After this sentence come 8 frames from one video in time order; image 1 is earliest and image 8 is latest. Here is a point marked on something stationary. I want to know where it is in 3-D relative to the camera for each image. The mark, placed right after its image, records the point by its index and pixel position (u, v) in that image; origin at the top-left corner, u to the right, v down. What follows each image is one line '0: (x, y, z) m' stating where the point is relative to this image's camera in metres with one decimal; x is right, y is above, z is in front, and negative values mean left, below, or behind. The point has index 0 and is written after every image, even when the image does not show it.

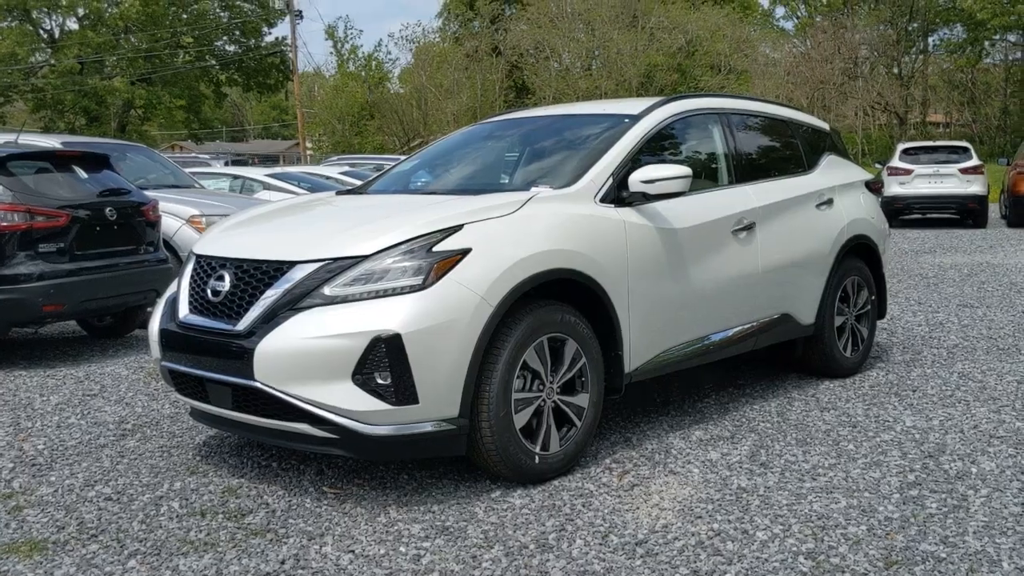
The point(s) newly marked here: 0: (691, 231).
0: (+0.8, +0.3, +4.7) m
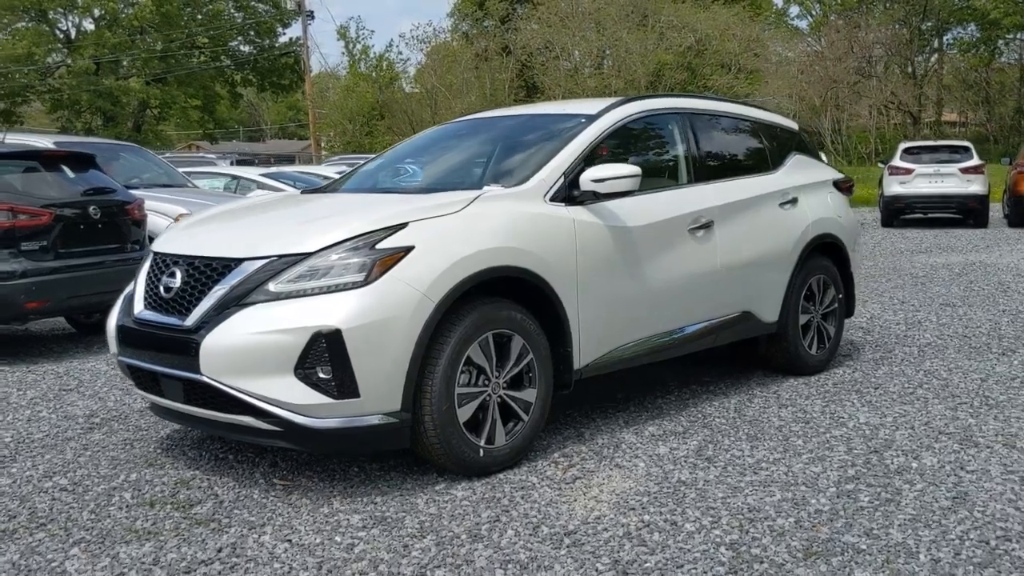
0: (+0.6, +0.3, +4.8) m
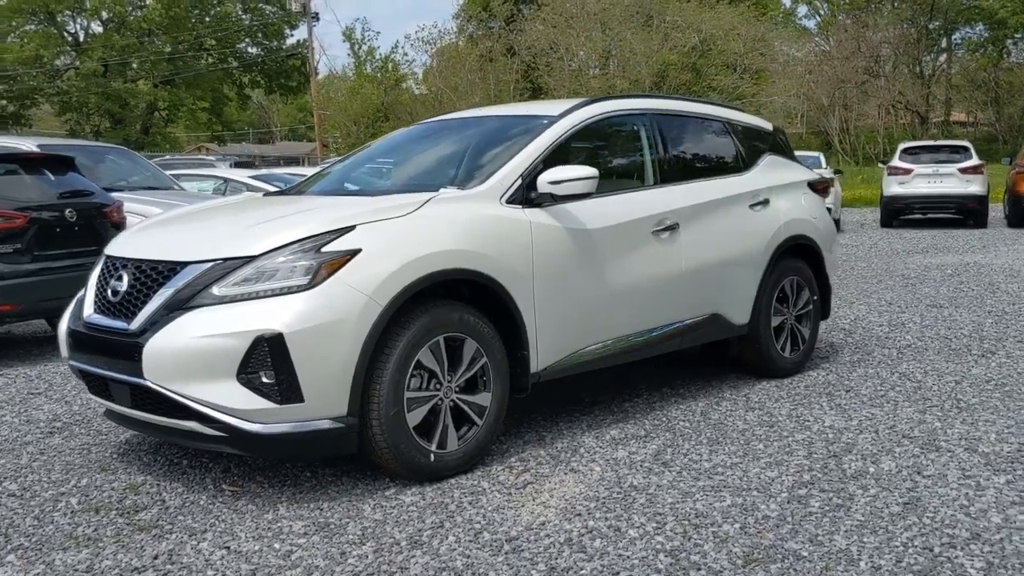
0: (+0.4, +0.3, +4.8) m
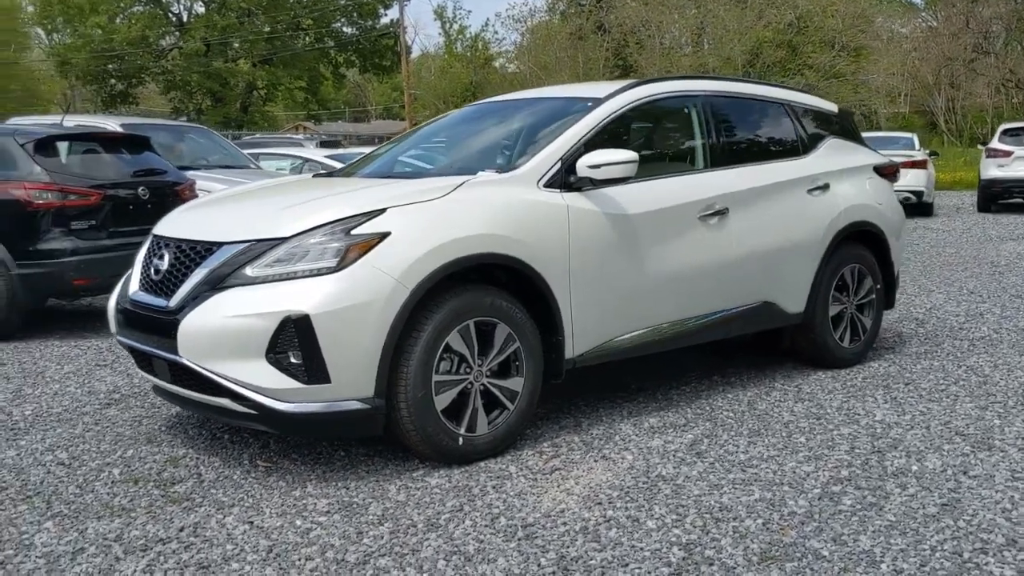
0: (+0.6, +0.3, +4.7) m
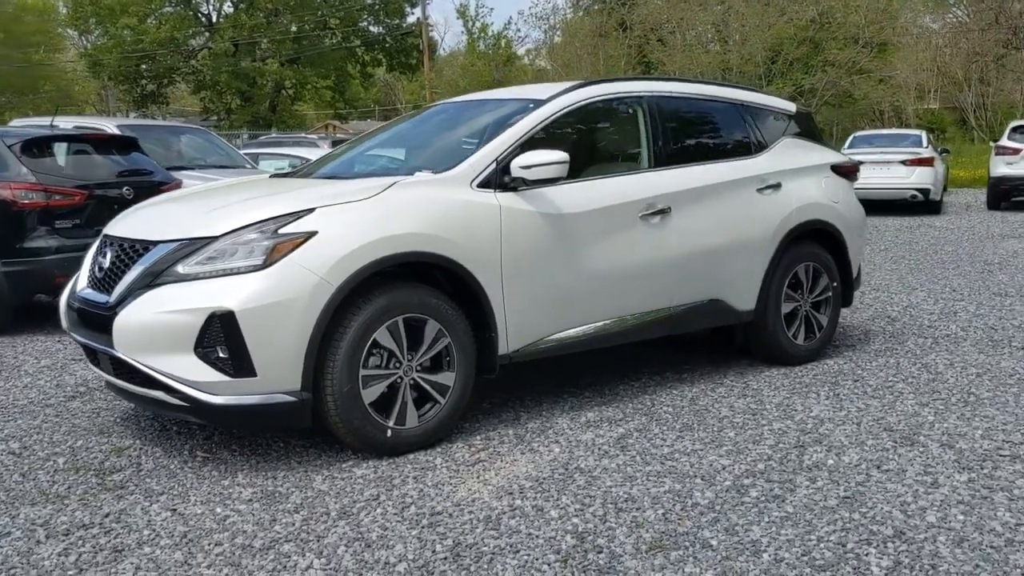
0: (+0.4, +0.3, +4.8) m
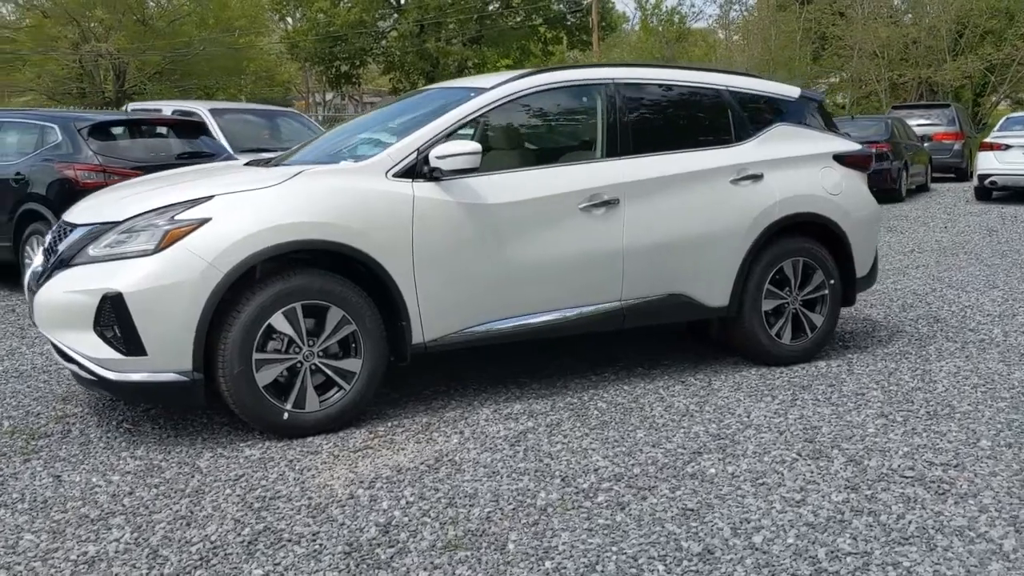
0: (0.0, +0.4, +4.7) m
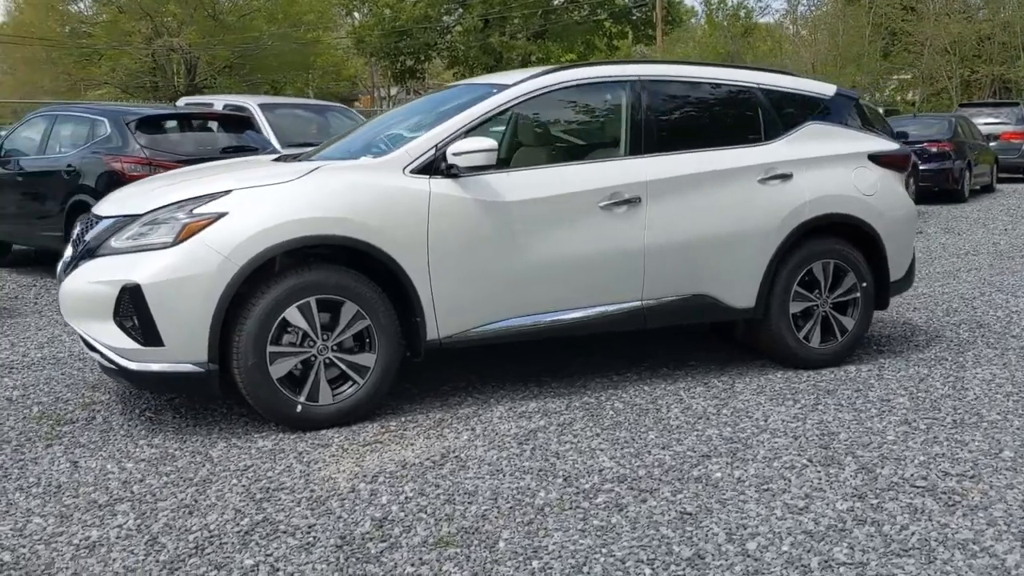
0: (+0.1, +0.4, +4.7) m
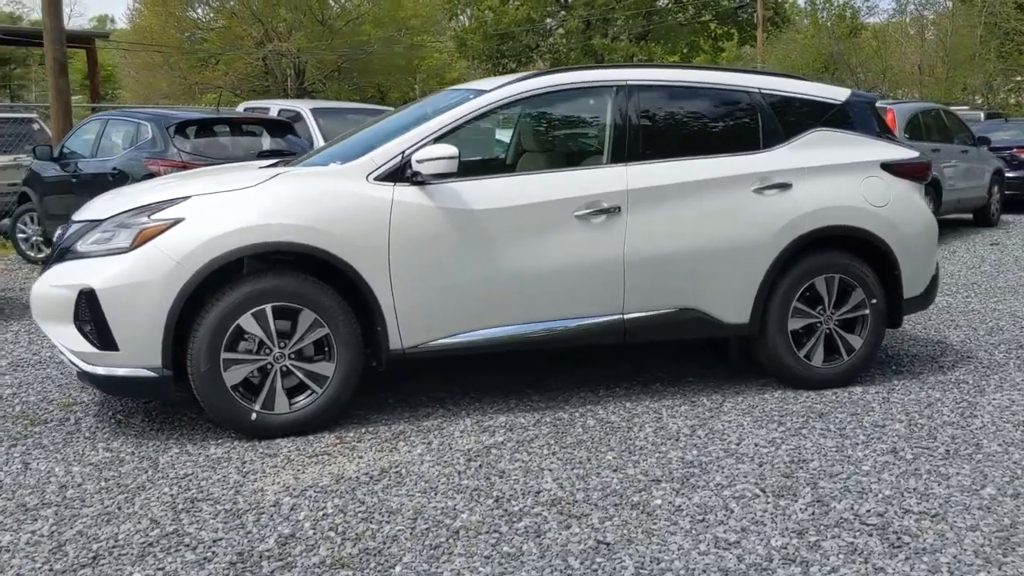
0: (0.0, +0.3, +4.6) m
